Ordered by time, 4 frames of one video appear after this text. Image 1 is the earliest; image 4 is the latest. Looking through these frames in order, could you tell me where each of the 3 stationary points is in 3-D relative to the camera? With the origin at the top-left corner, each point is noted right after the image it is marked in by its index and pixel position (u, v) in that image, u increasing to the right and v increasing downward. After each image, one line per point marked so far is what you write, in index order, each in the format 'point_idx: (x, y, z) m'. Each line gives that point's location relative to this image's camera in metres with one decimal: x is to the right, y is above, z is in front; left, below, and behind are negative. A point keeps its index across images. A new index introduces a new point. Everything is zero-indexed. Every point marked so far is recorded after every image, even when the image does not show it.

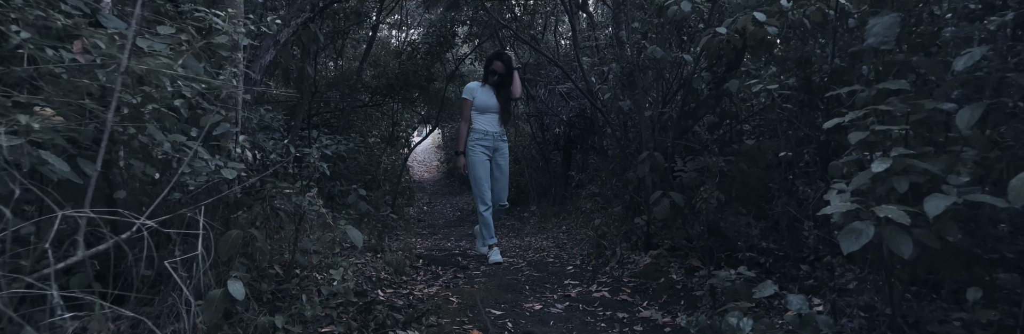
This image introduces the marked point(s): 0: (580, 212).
0: (+0.8, -0.5, +6.8) m
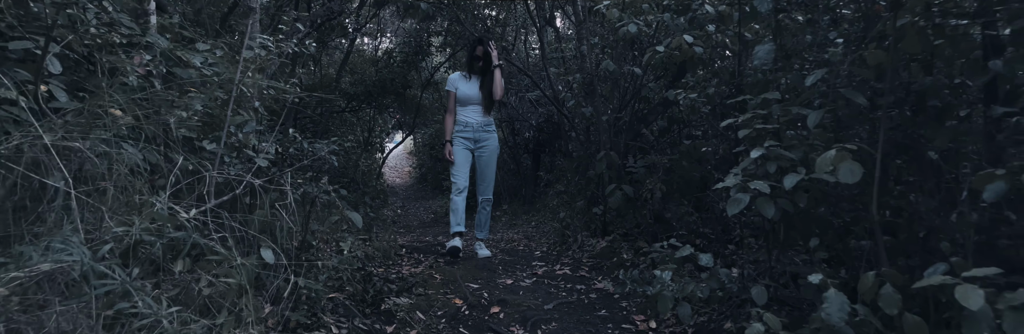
0: (+0.5, -0.5, +7.4) m
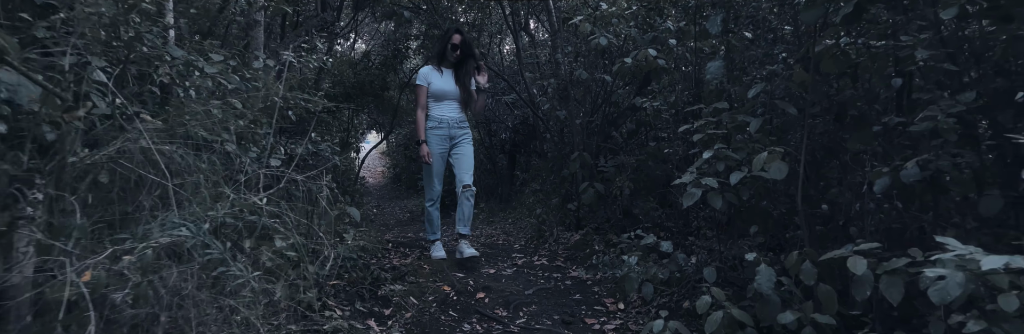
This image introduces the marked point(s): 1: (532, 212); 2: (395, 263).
0: (+0.2, -0.5, +7.8) m
1: (+0.2, -0.5, +6.8) m
2: (-0.9, -0.8, +4.6) m
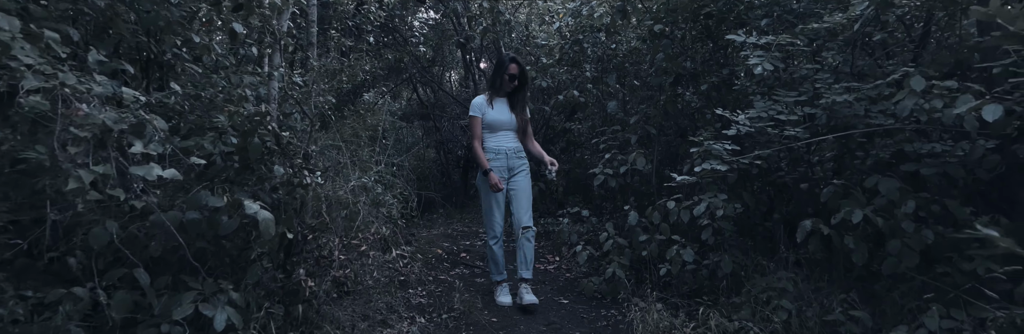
0: (-0.6, -0.7, +9.7) m
1: (-0.4, -0.7, +8.6) m
2: (-1.3, -0.8, +6.3) m
